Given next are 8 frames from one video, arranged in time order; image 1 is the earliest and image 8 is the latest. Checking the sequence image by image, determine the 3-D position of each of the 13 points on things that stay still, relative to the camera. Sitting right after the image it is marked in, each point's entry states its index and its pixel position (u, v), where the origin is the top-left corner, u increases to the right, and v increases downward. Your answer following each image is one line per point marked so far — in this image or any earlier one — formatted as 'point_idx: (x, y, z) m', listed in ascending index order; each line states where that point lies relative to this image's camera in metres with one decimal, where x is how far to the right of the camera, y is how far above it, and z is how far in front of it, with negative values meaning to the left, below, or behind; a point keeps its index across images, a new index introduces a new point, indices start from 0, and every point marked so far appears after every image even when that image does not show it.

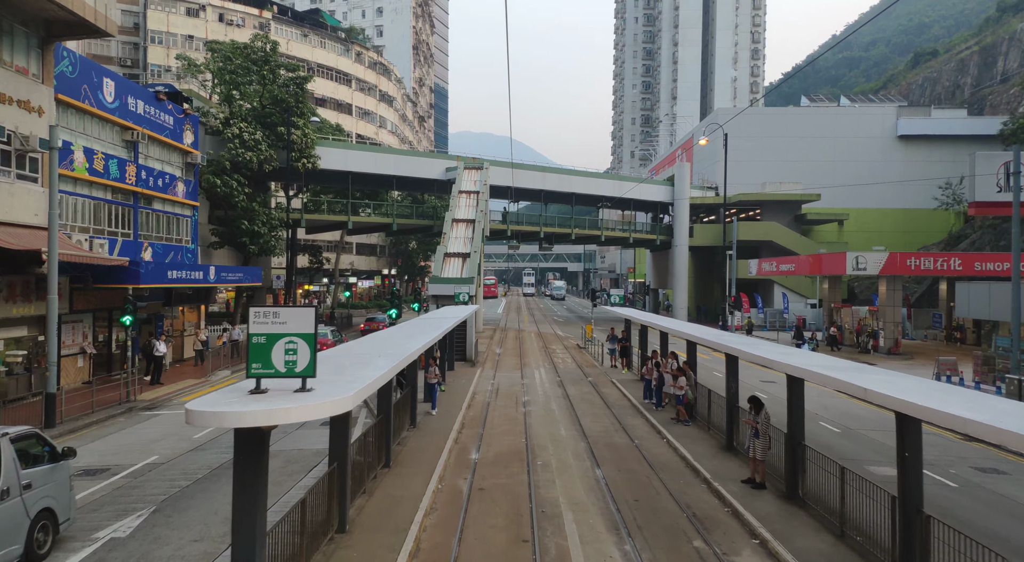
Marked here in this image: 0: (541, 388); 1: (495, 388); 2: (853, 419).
0: (+0.9, -3.5, +19.5) m
1: (-0.6, -3.5, +19.6) m
2: (+9.7, -3.9, +17.1) m
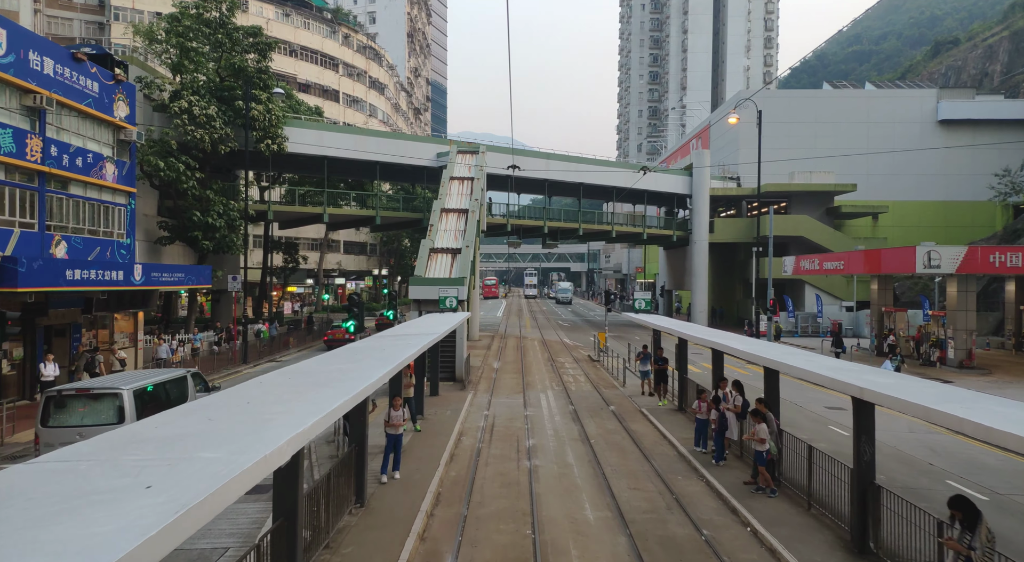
0: (+0.9, -3.5, +14.7) m
1: (-0.6, -3.5, +14.9) m
2: (+9.7, -3.9, +12.3) m
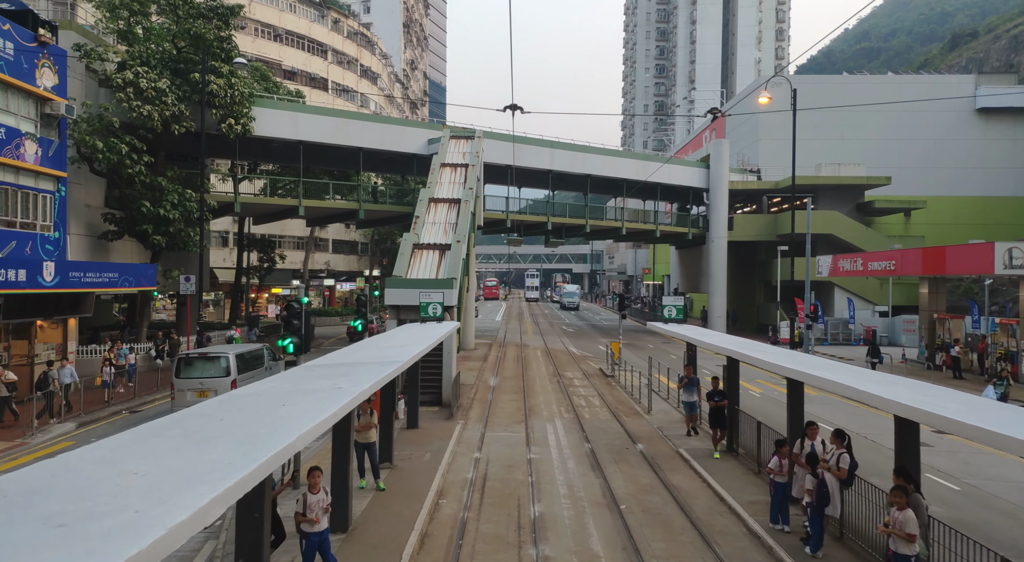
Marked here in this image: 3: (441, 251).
0: (+0.9, -3.6, +11.0) m
1: (-0.6, -3.5, +11.2) m
2: (+9.7, -4.0, +8.6) m
3: (-2.2, +1.0, +18.7) m
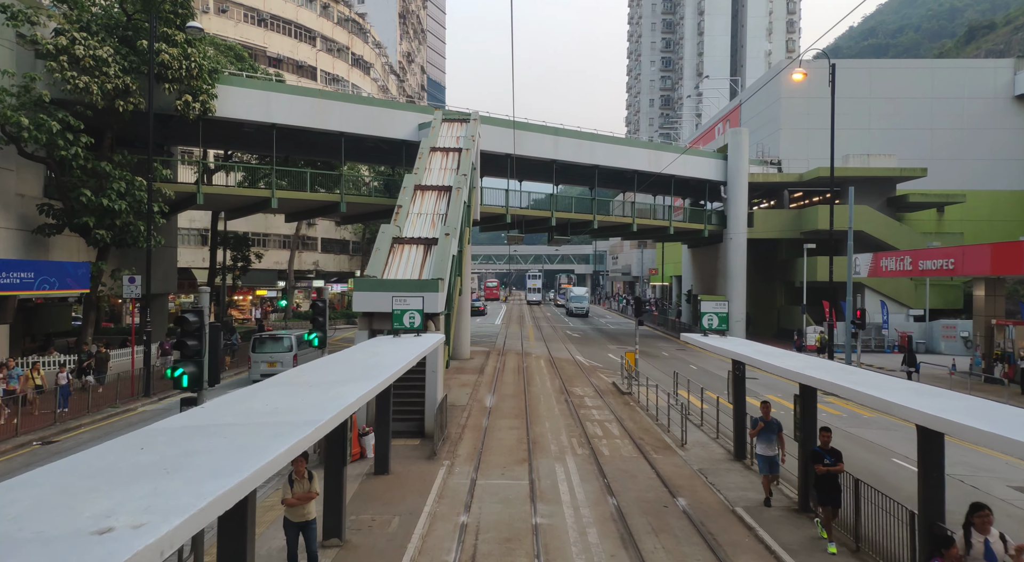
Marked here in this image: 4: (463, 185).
0: (+0.9, -3.6, +7.8) m
1: (-0.6, -3.6, +7.9) m
2: (+9.6, -4.0, +5.3) m
3: (-2.2, +0.9, +15.5) m
4: (-1.5, +2.9, +18.4) m
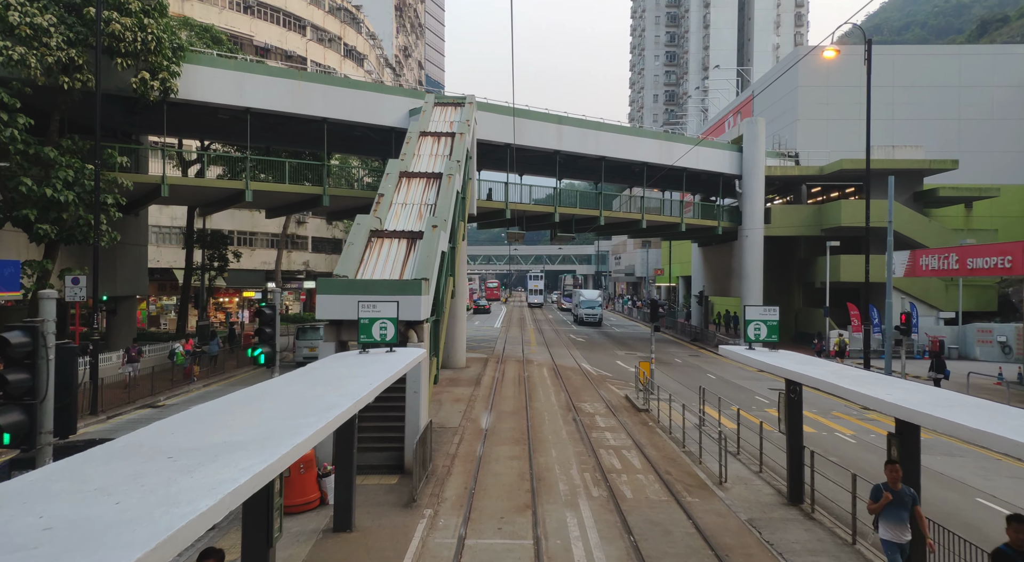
0: (+0.9, -3.6, +5.3) m
1: (-0.6, -3.6, +5.5) m
2: (+9.6, -4.0, +2.9) m
3: (-2.2, +0.9, +13.1) m
4: (-1.5, +2.9, +16.0) m
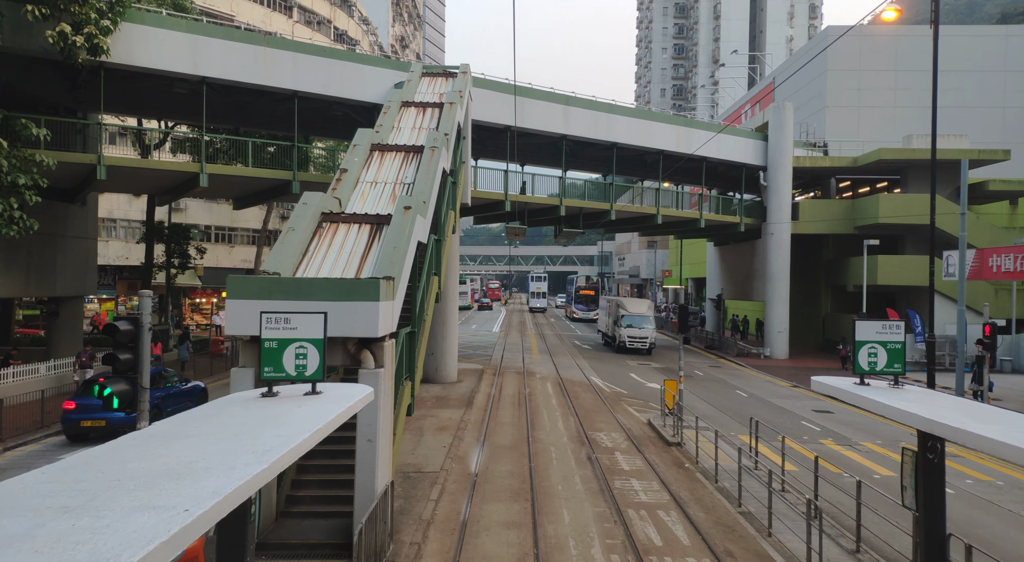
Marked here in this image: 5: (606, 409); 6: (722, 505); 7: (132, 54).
0: (+0.8, -3.6, +2.0) m
1: (-0.7, -3.5, +2.2) m
2: (+9.6, -4.0, -0.4) m
3: (-2.3, +0.9, +9.8) m
4: (-1.5, +2.9, +12.7) m
5: (+2.7, -3.6, +17.0) m
6: (+3.4, -3.6, +9.7) m
7: (-11.0, +6.6, +17.3) m
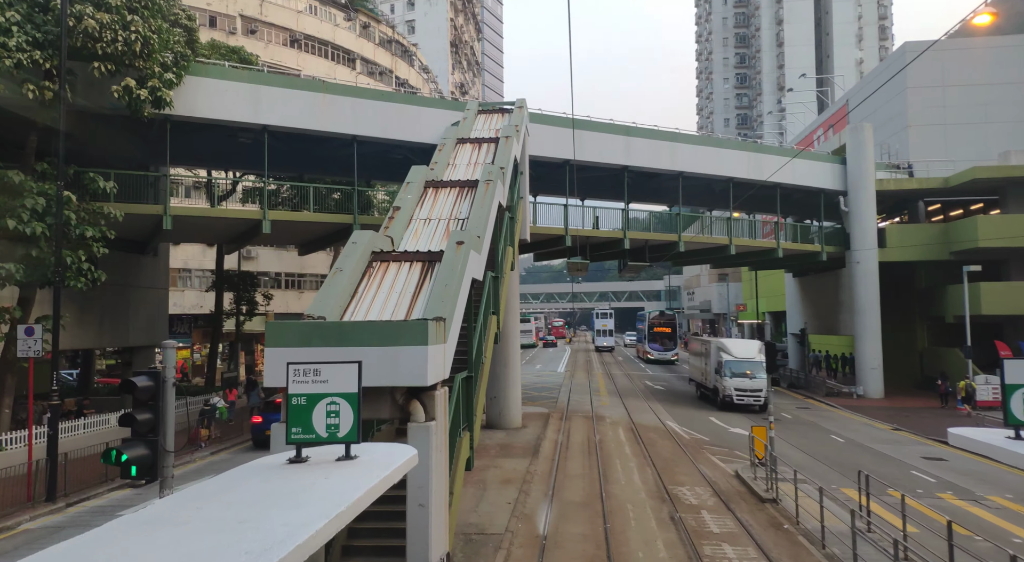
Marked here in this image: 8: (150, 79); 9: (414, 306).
0: (+1.0, -3.6, +0.8) m
1: (-0.4, -3.6, +1.1) m
2: (+9.5, -3.6, -2.6) m
3: (-1.3, +0.3, +9.1) m
4: (-0.3, +2.1, +12.0) m
5: (+4.5, -4.5, +15.4) m
6: (+4.4, -4.0, +8.1) m
7: (-9.3, +5.2, +17.8) m
8: (-9.5, +5.2, +15.8) m
9: (-1.3, -0.3, +8.0) m
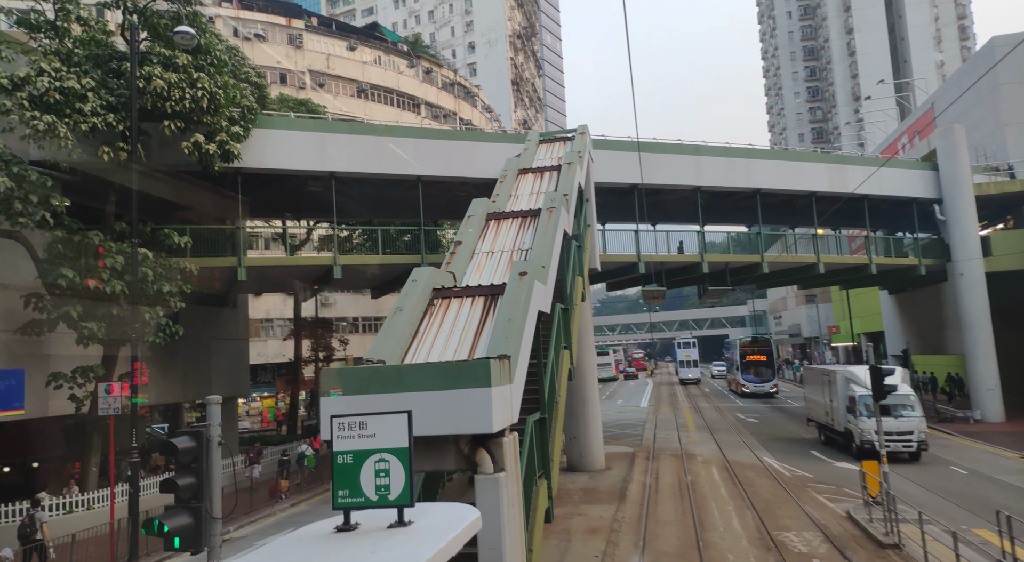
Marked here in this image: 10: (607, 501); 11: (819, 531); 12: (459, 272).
0: (+1.2, -3.5, -0.3) m
1: (-0.2, -3.6, +0.2) m
2: (+9.2, -2.8, -4.6) m
3: (-0.3, -0.2, +8.5) m
4: (+0.9, +1.5, +11.4) m
5: (+6.4, -5.0, +13.8) m
6: (+5.5, -4.2, +6.6) m
7: (-7.4, +3.7, +18.4) m
8: (-7.8, +3.9, +16.5) m
9: (-0.4, -0.8, +7.4) m
10: (+2.3, -5.3, +14.5) m
11: (+5.8, -4.7, +11.3) m
12: (-0.8, +0.2, +10.0) m
